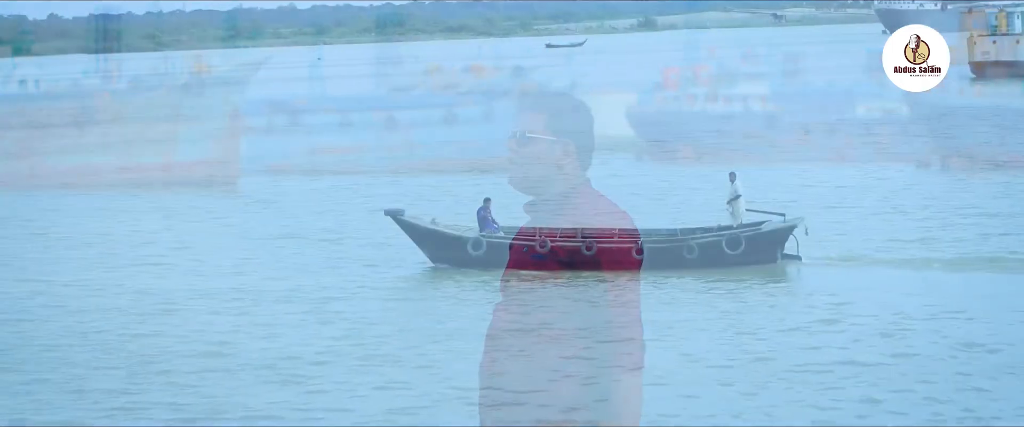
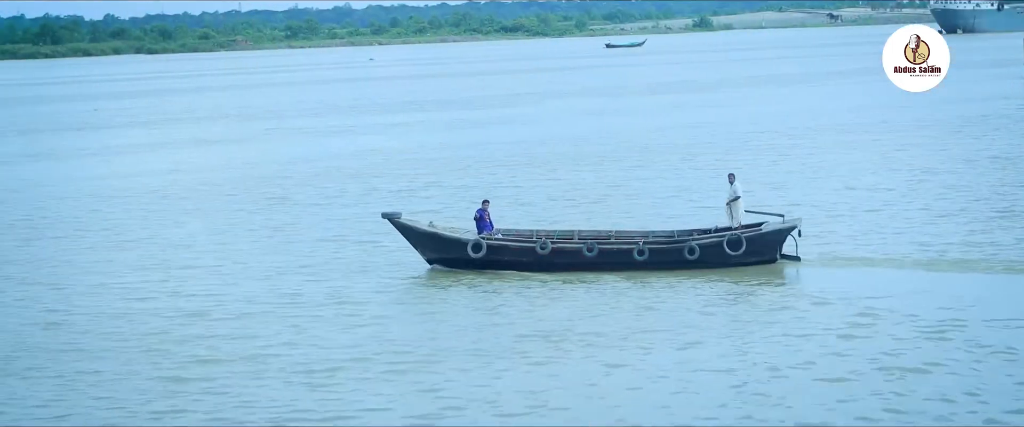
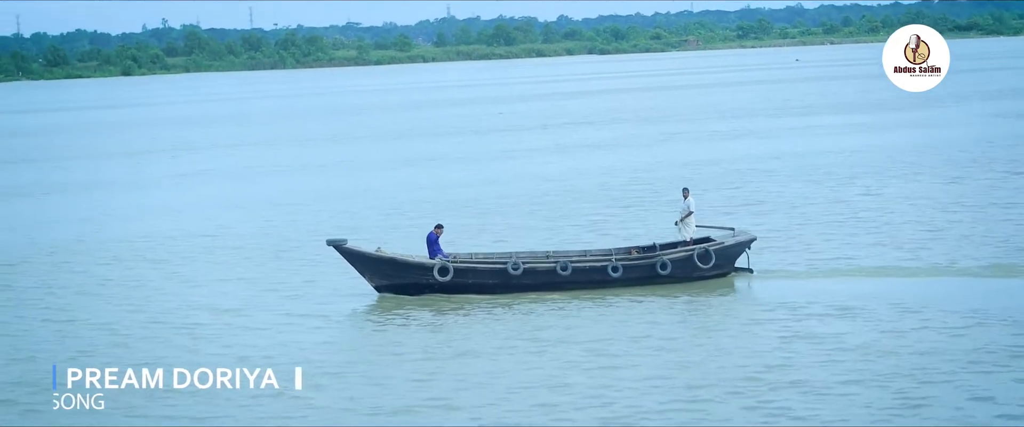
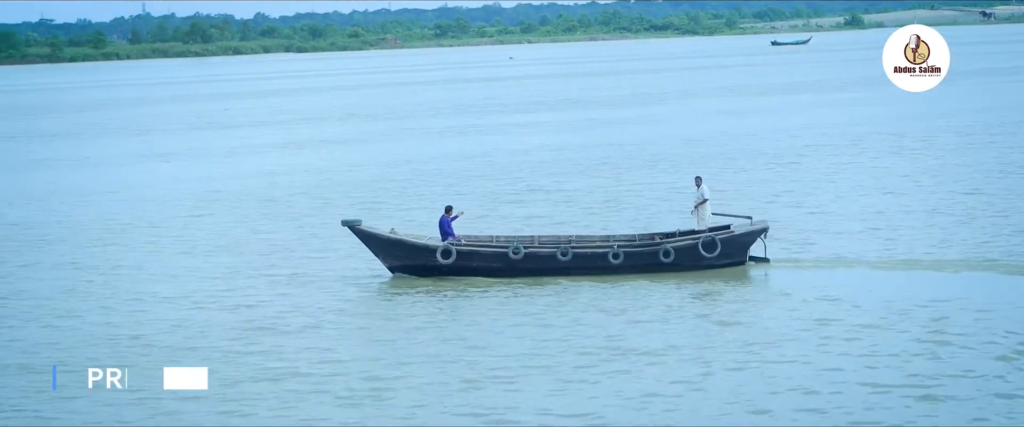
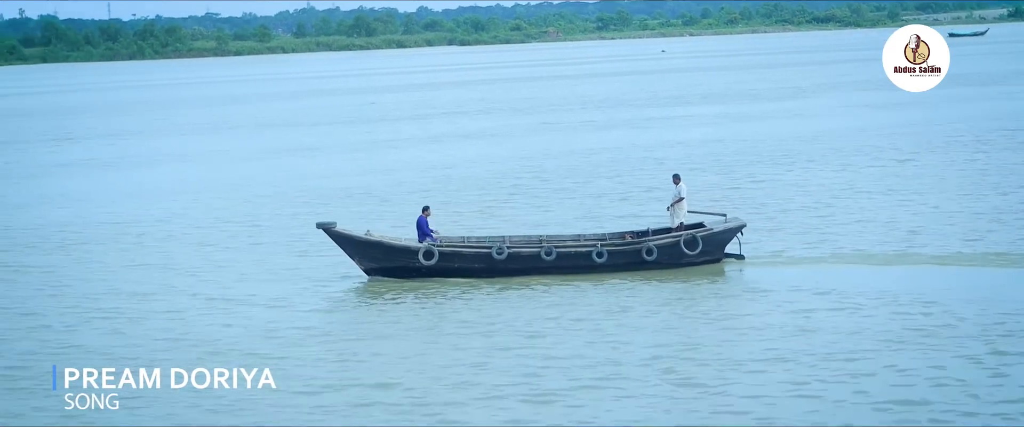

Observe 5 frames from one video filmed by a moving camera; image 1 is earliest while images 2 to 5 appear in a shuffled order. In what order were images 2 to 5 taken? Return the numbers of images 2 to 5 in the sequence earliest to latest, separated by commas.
2, 4, 5, 3
